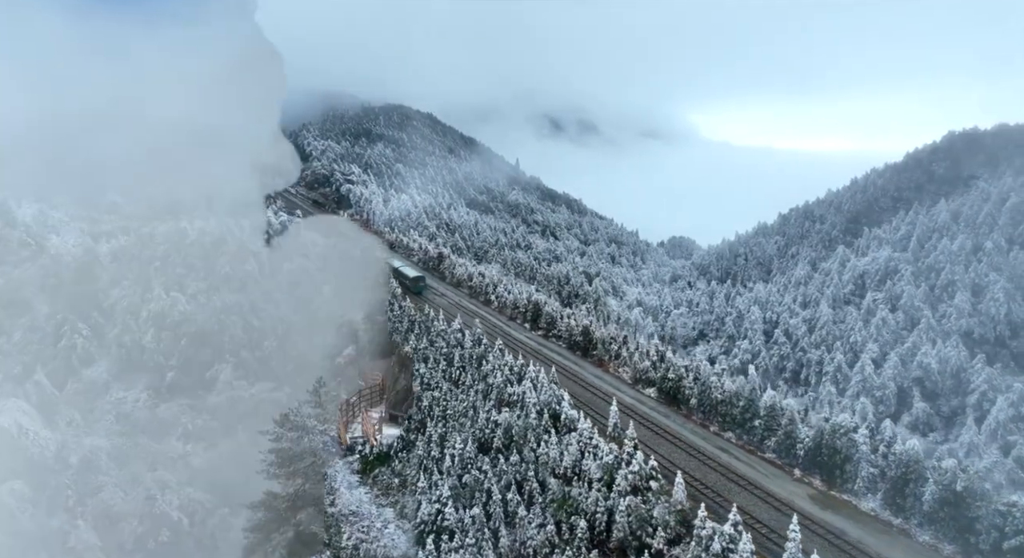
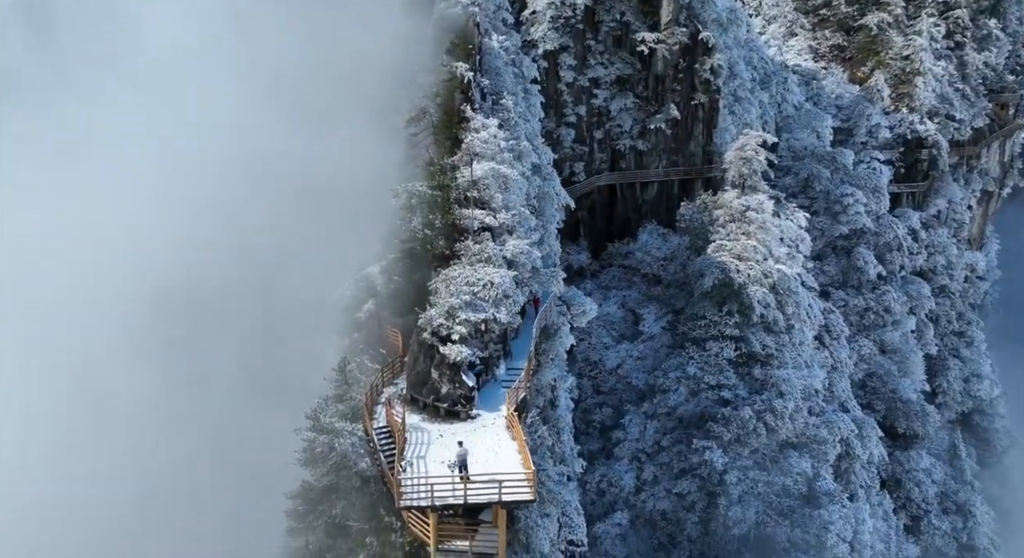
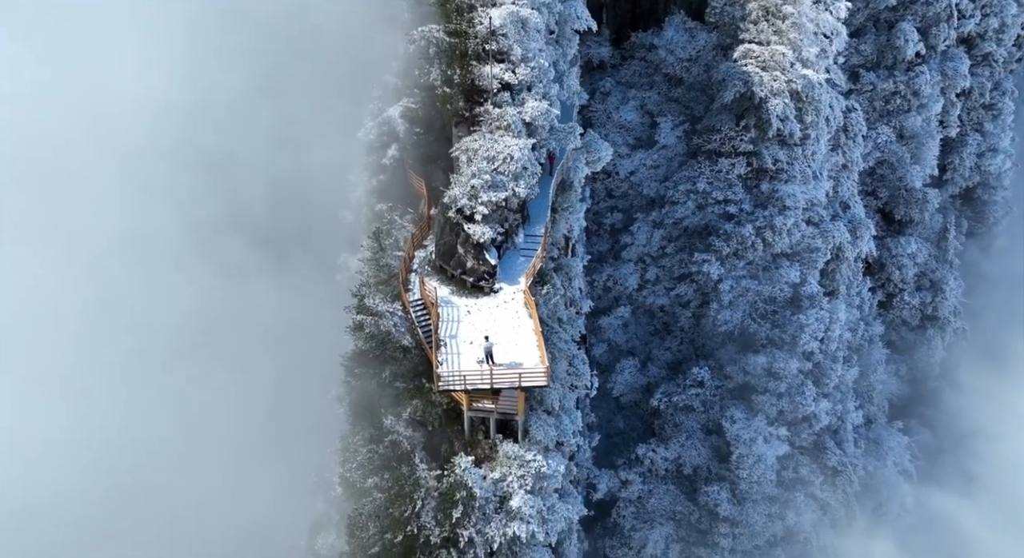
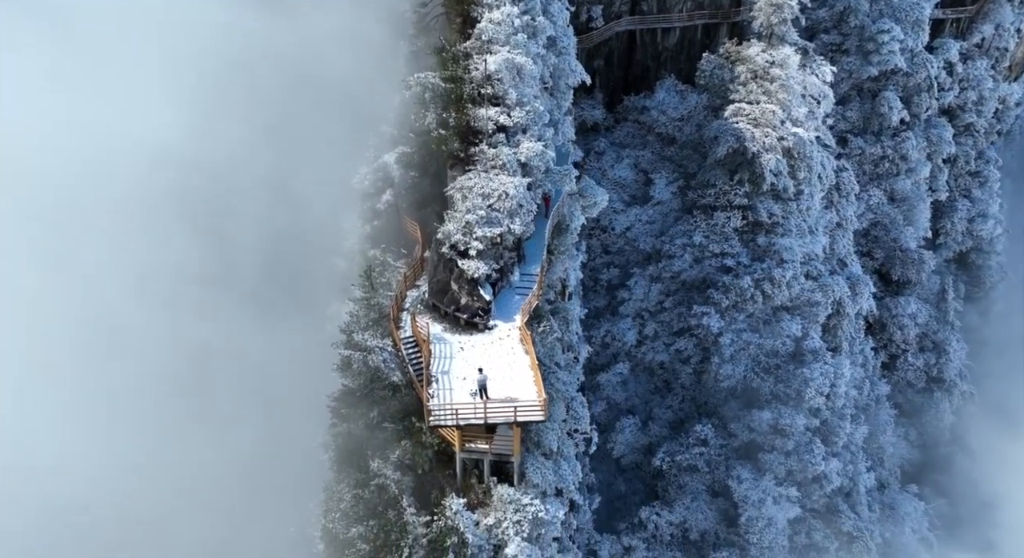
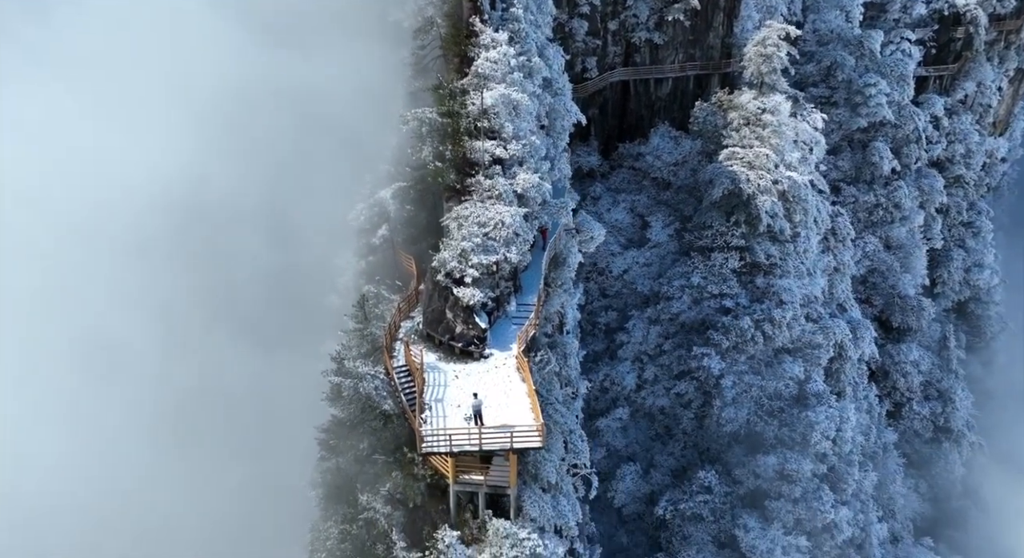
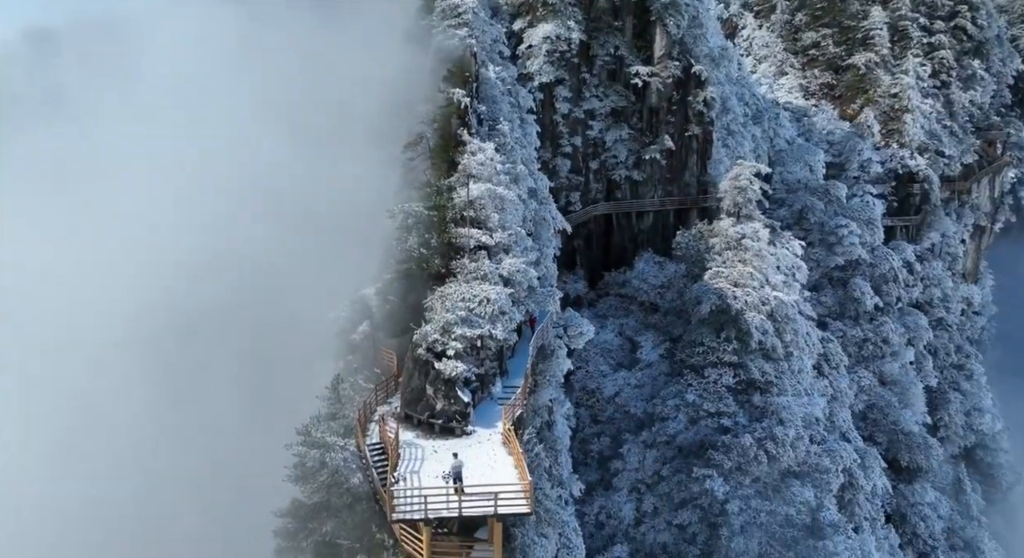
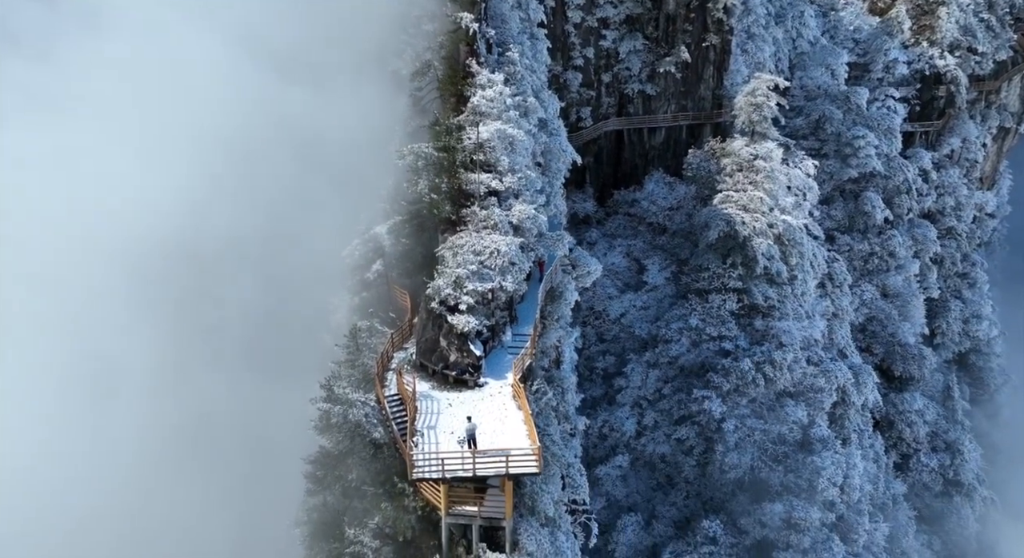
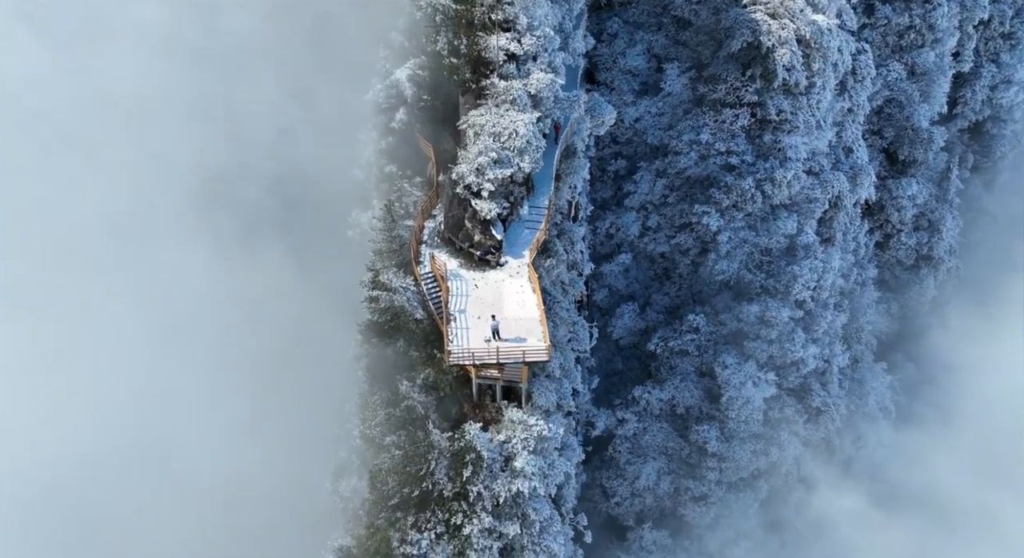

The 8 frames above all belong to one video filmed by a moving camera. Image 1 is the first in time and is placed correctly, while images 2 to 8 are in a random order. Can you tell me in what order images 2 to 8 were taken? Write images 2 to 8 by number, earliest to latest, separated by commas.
6, 2, 7, 5, 4, 3, 8
